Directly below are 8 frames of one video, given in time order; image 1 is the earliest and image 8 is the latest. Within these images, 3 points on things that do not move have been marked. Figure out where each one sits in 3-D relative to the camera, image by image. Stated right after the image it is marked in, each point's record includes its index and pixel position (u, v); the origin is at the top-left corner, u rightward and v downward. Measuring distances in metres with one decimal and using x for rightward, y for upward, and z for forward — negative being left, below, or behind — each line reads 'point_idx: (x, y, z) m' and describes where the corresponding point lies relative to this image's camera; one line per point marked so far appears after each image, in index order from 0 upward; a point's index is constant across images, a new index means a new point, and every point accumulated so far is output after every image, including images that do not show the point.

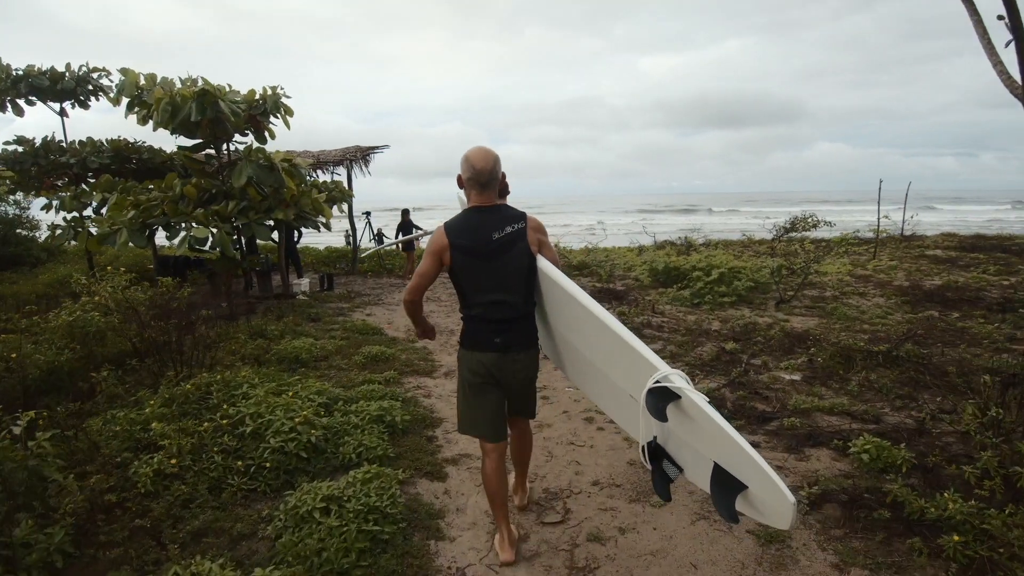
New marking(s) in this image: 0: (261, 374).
0: (-1.5, -0.5, +4.0) m
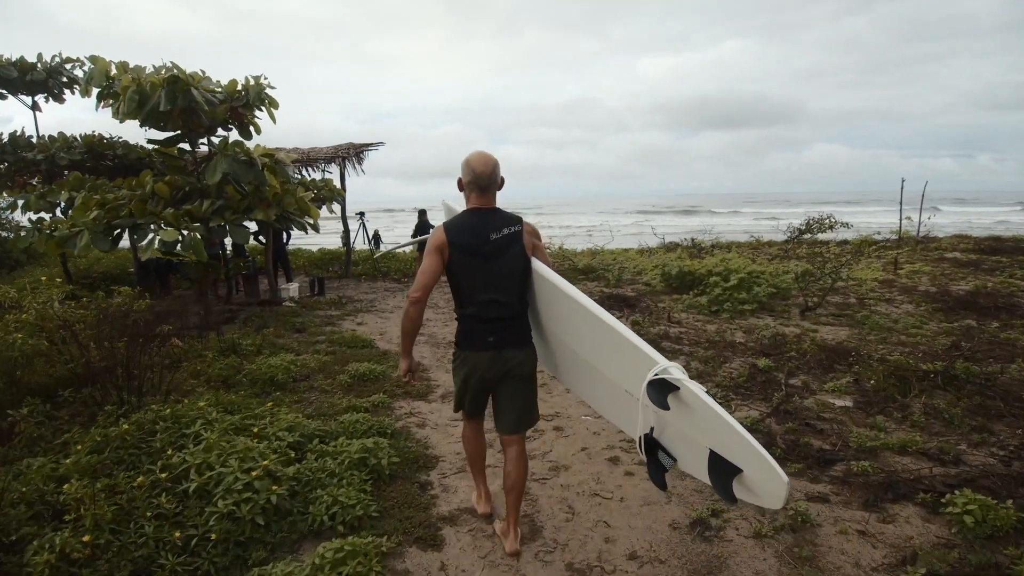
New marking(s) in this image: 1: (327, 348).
0: (-1.5, -0.6, +3.4) m
1: (-1.5, -0.5, +5.5) m
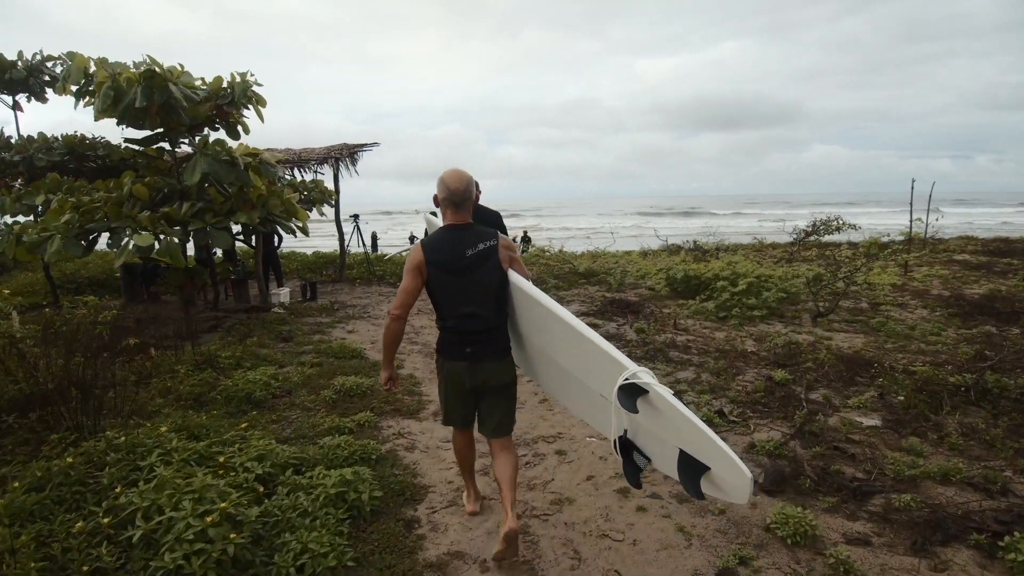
0: (-1.5, -0.6, +3.1) m
1: (-1.5, -0.5, +5.1) m
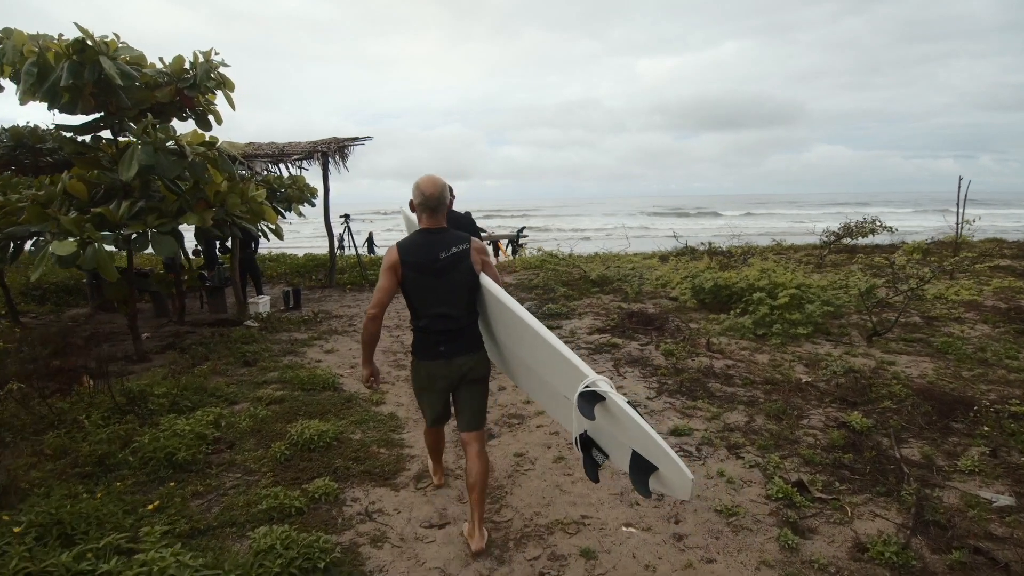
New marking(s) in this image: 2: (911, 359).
0: (-1.4, -0.7, +2.2) m
1: (-1.5, -0.6, +4.2) m
2: (+3.2, -0.6, +5.4) m
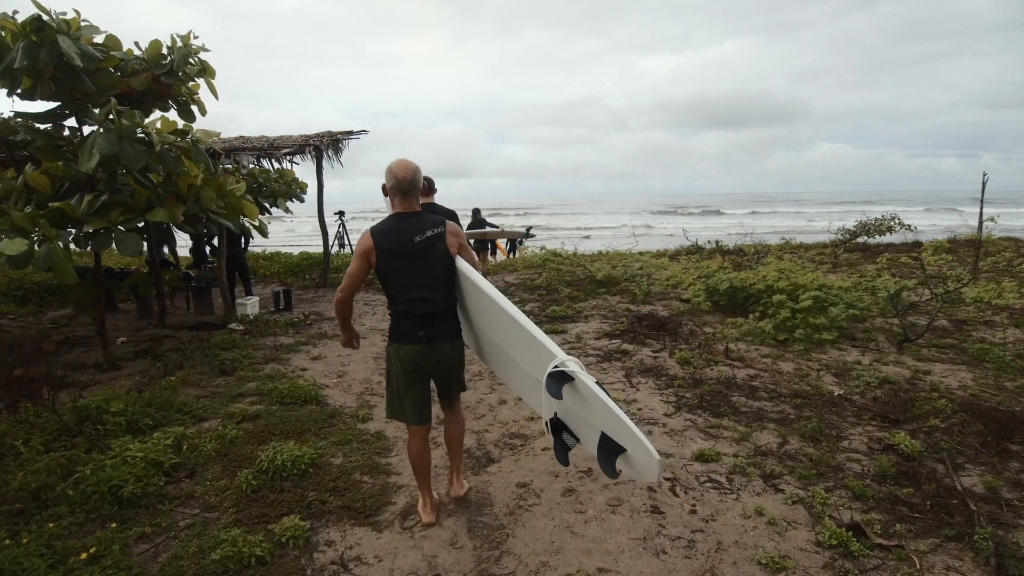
0: (-1.4, -0.8, +1.8) m
1: (-1.5, -0.7, +3.8) m
2: (+3.2, -0.6, +5.0) m
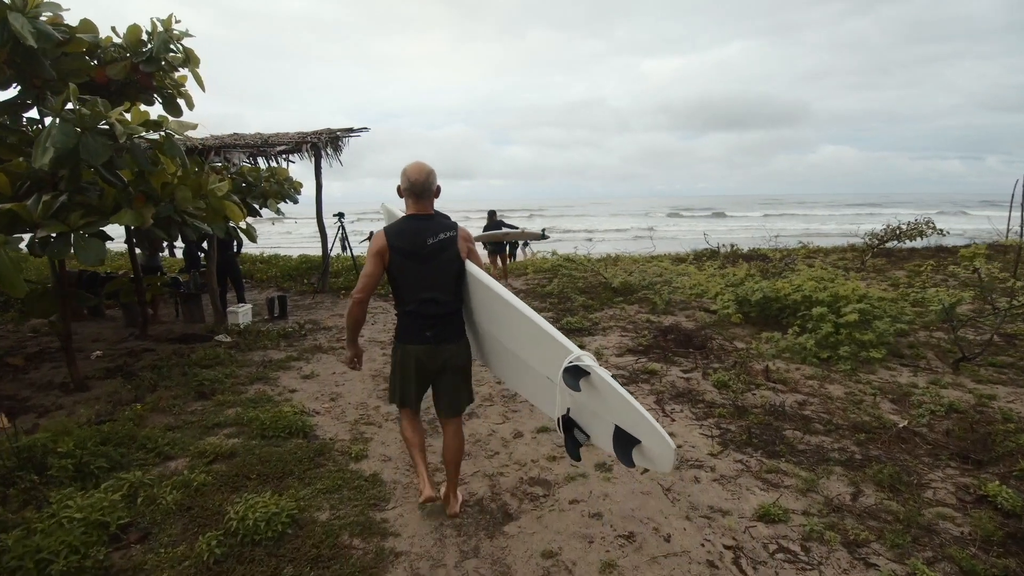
0: (-1.4, -0.8, +1.3) m
1: (-1.4, -0.7, +3.3) m
2: (+3.3, -0.7, +4.4) m
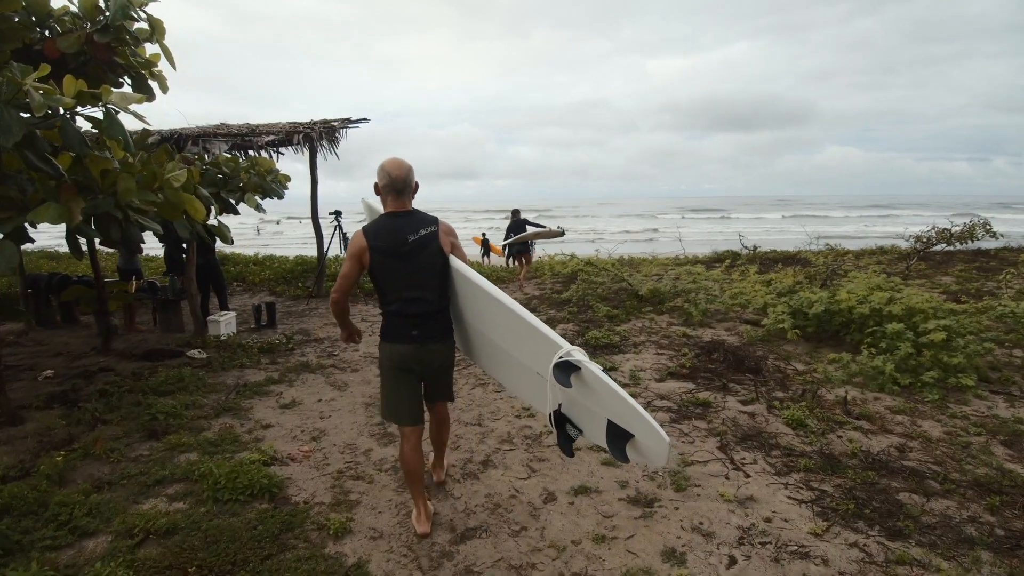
0: (-1.3, -0.9, +0.5) m
1: (-1.3, -0.8, +2.5) m
2: (+3.4, -0.8, +3.6) m
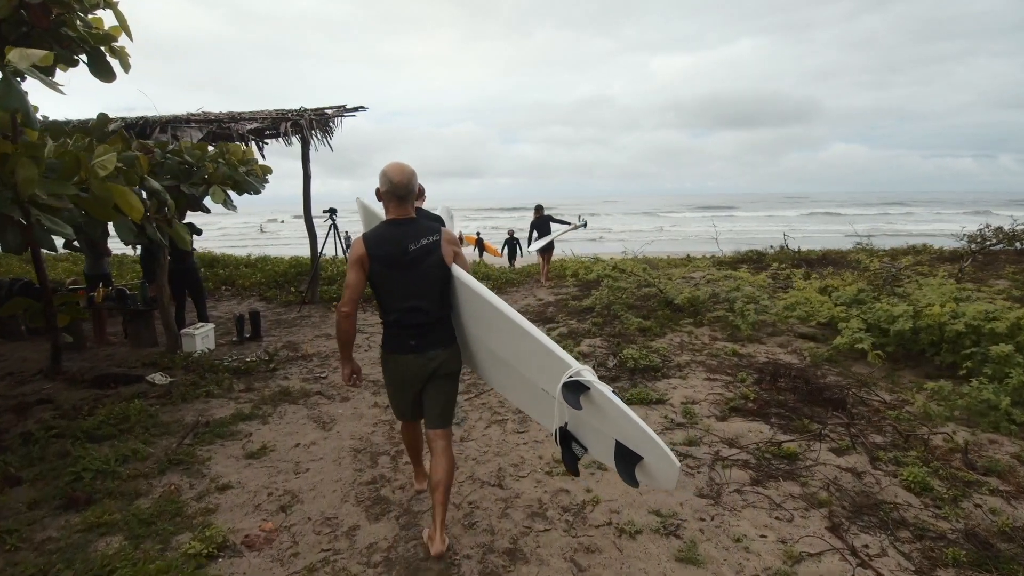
0: (-1.2, -1.0, -0.3) m
1: (-1.1, -0.9, +1.7) m
2: (+3.5, -0.8, +2.8) m
